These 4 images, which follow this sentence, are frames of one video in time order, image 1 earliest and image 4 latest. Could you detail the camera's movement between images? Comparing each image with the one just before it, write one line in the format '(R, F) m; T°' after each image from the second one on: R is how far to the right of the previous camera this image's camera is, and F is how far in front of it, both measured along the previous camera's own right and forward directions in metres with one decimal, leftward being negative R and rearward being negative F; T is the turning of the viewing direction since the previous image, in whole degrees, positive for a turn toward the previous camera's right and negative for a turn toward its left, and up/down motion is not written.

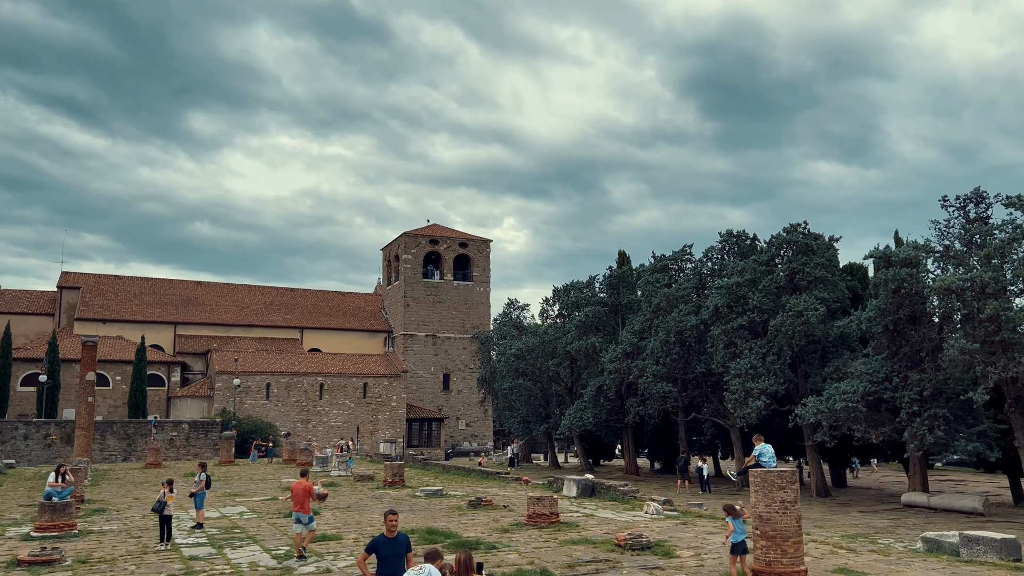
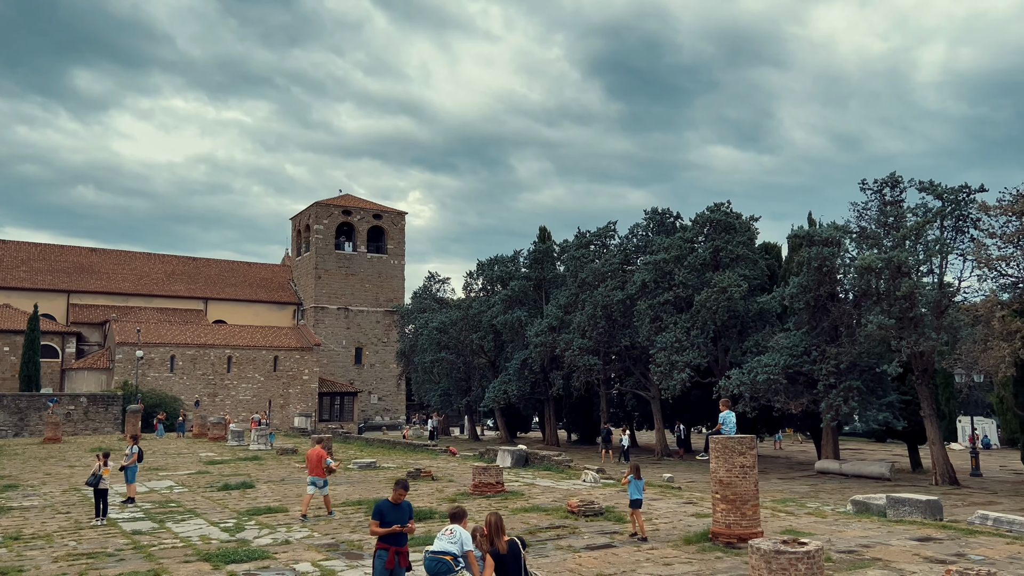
(-0.9, +0.1) m; +7°
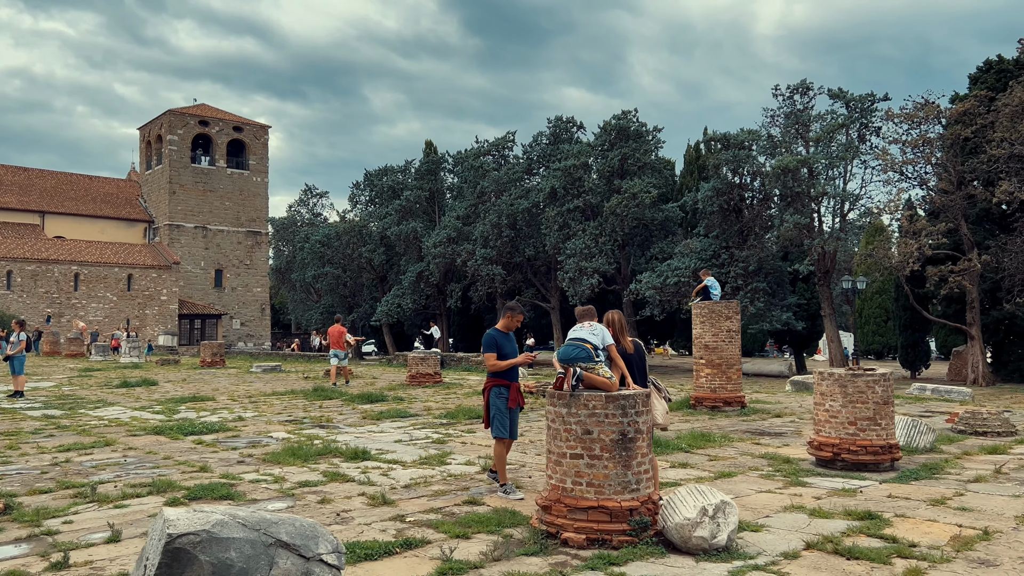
(-1.7, +1.0) m; +10°
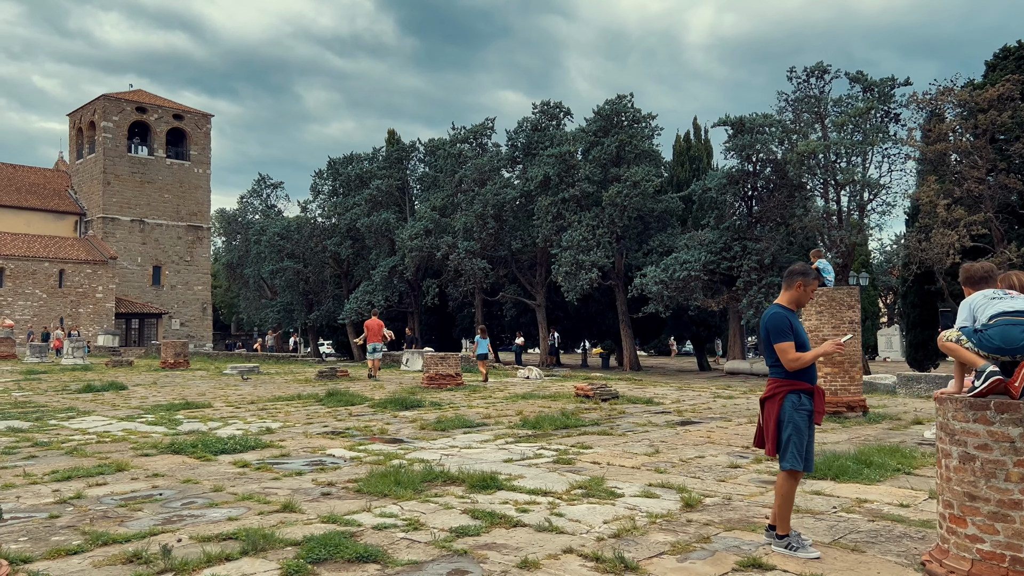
(-1.7, +2.0) m; +4°
